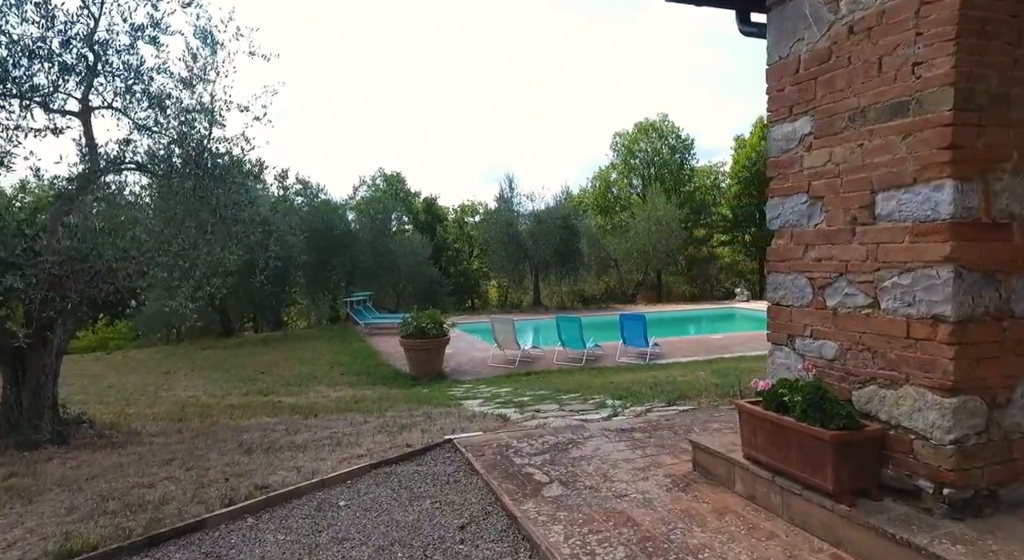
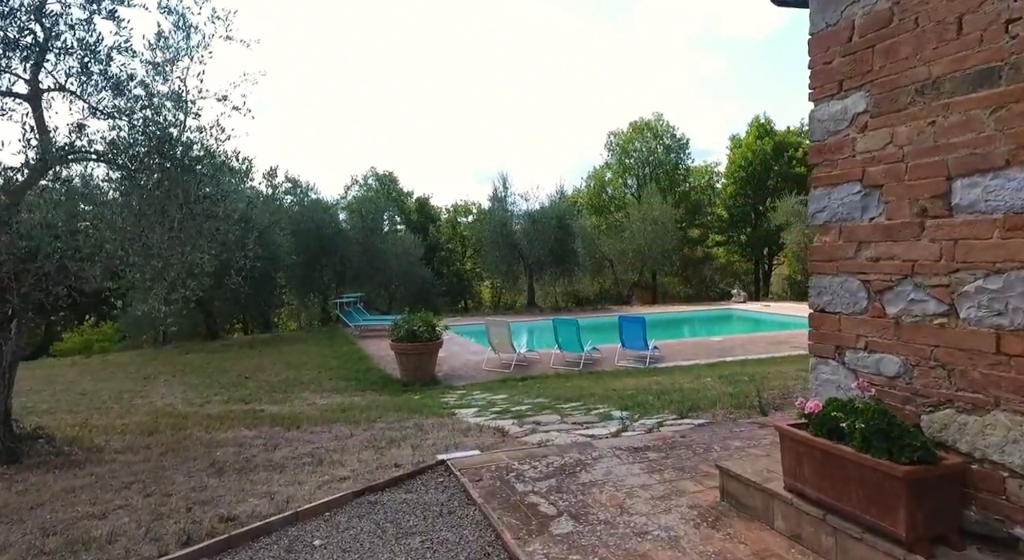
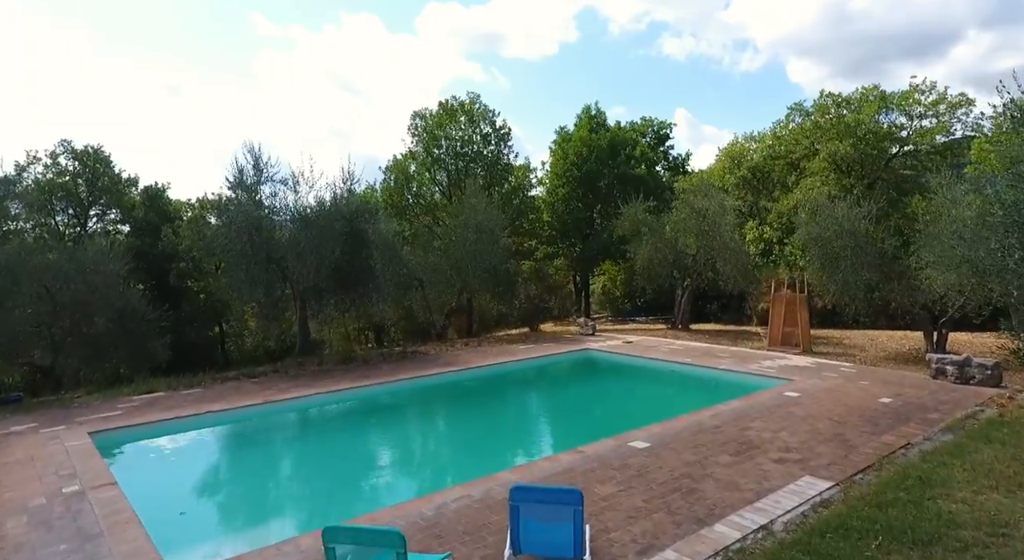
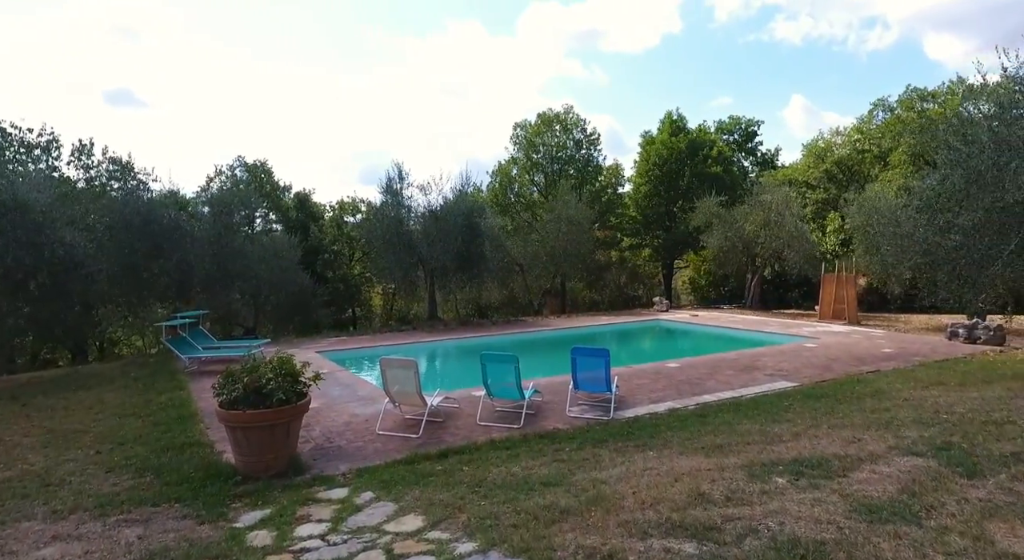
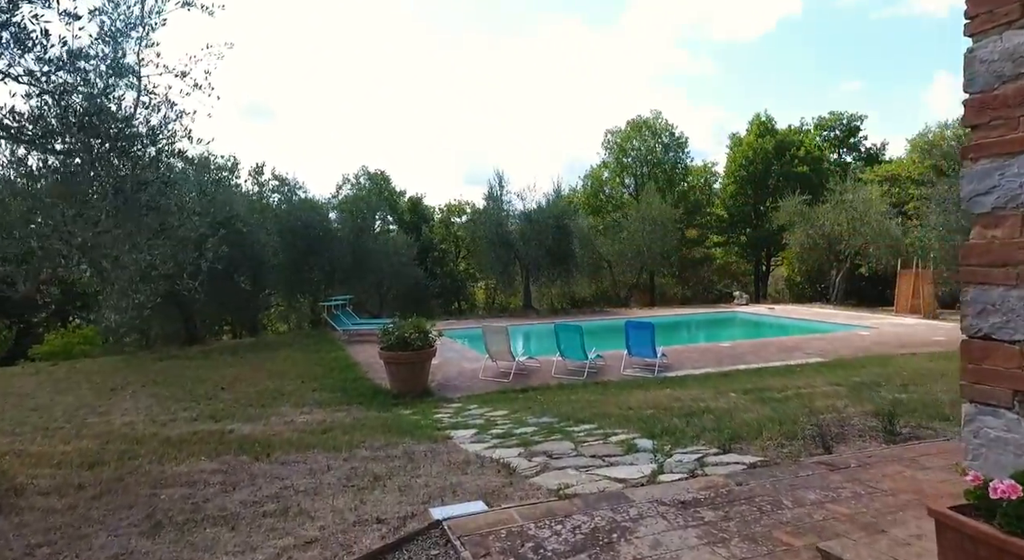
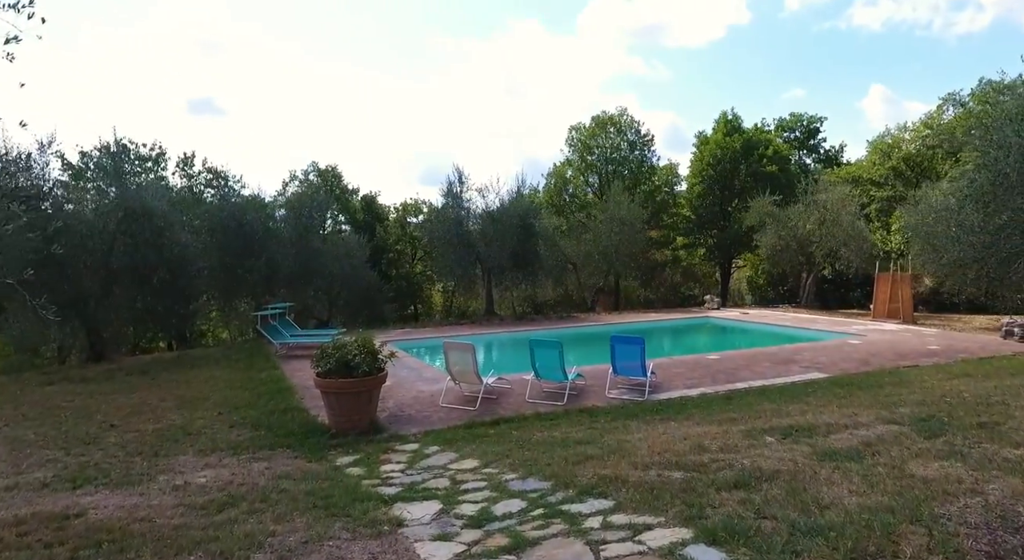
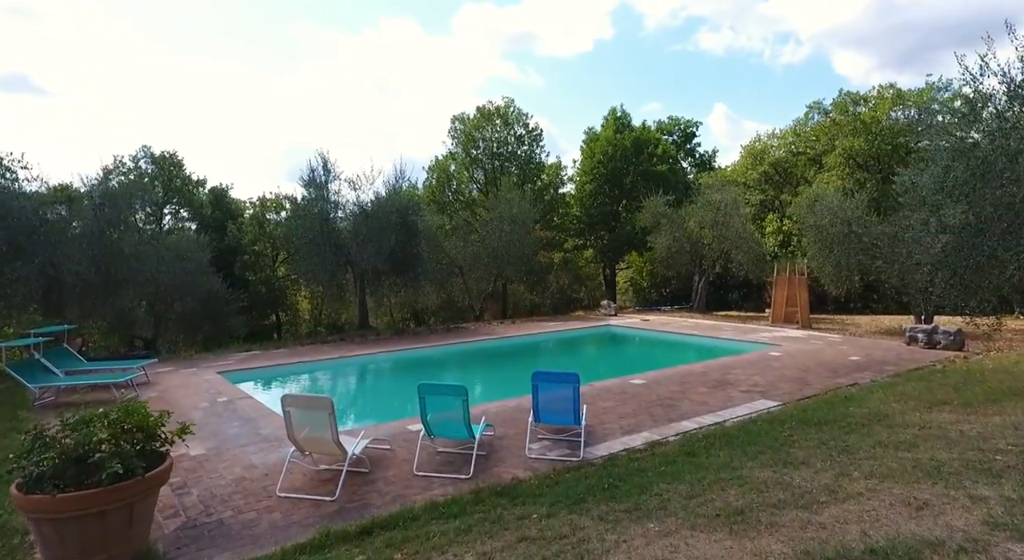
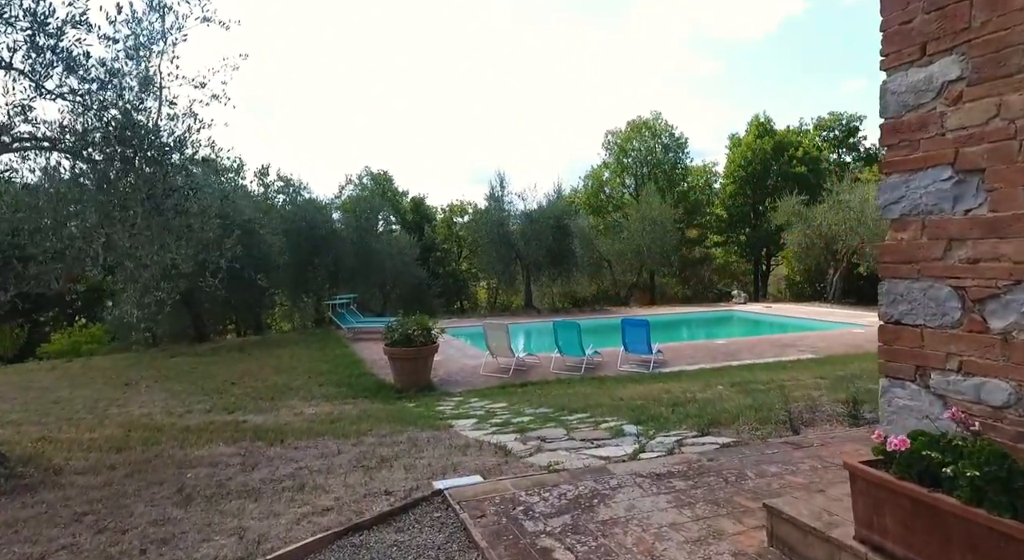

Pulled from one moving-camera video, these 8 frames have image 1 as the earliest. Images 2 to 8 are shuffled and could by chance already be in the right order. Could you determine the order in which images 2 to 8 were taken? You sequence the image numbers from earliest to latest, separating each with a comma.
2, 8, 5, 6, 4, 7, 3
